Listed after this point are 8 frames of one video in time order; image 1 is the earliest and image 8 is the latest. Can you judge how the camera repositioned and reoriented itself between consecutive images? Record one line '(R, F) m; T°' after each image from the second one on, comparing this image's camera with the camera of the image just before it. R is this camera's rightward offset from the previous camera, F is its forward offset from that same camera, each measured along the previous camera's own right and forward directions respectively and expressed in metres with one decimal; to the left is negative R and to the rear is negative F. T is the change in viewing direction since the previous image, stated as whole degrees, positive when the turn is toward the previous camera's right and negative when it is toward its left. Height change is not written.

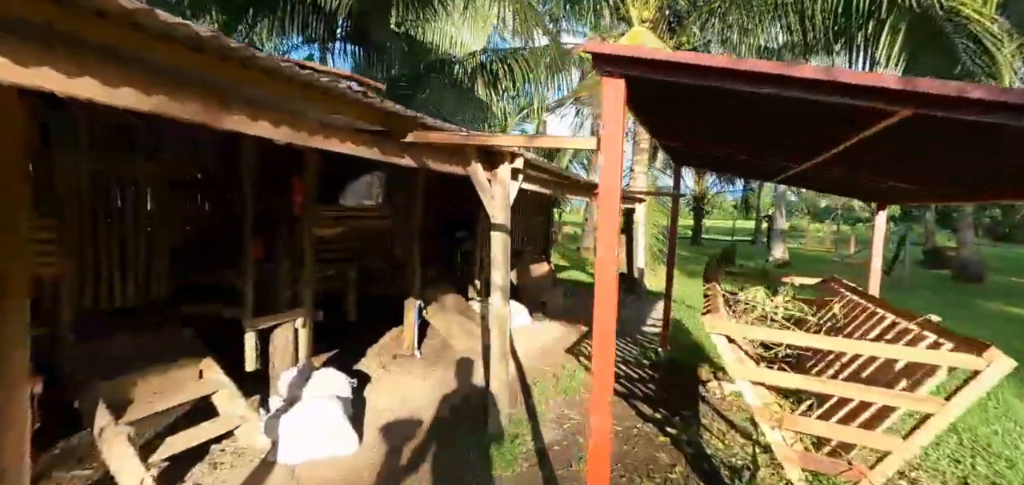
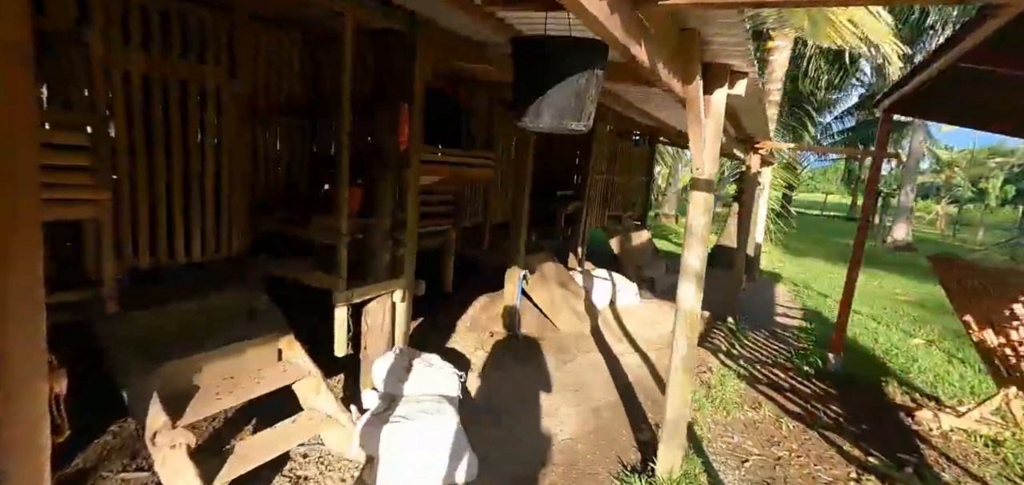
(-0.8, +1.3) m; -6°
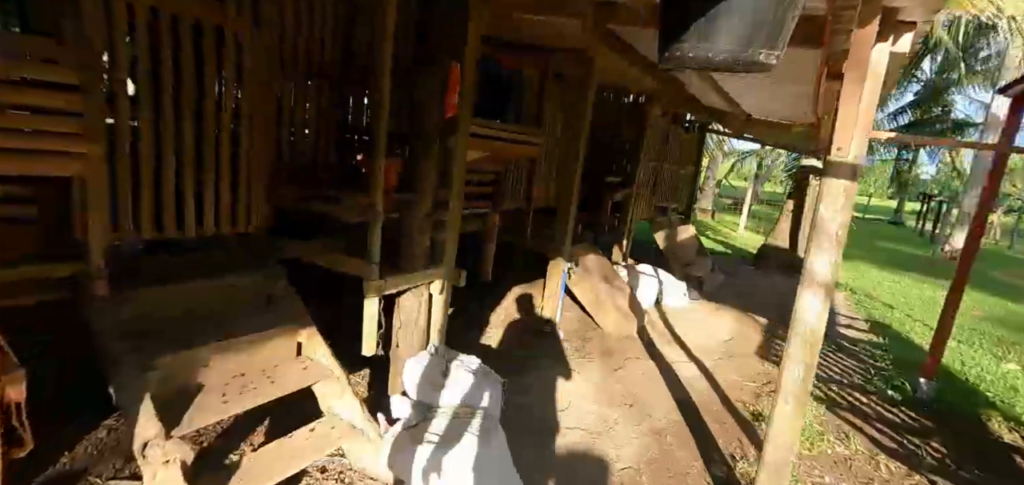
(-0.2, +0.6) m; -3°
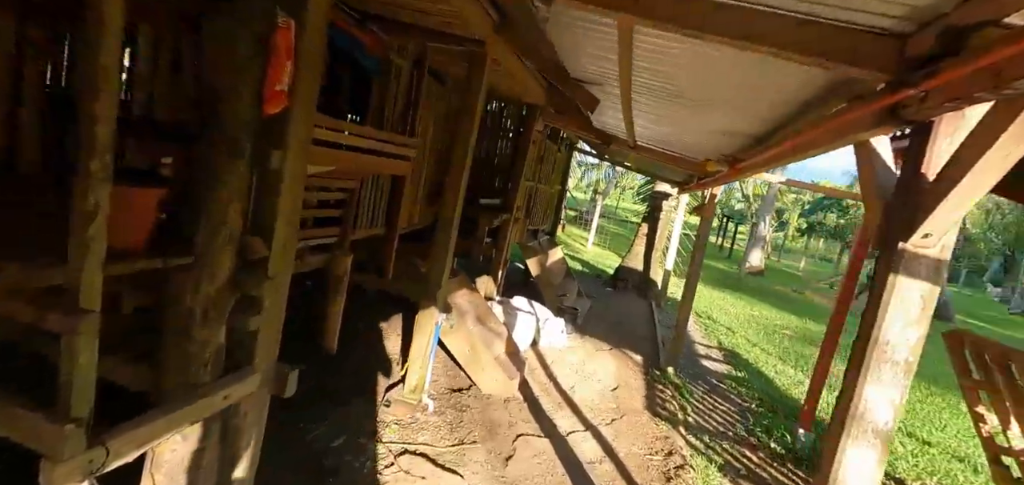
(-0.1, +1.2) m; +17°
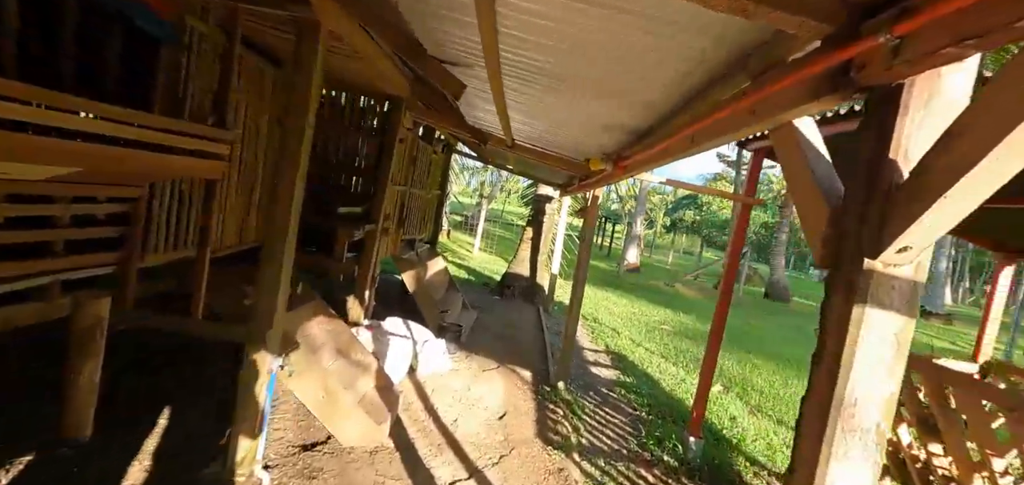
(+0.2, +0.7) m; +13°
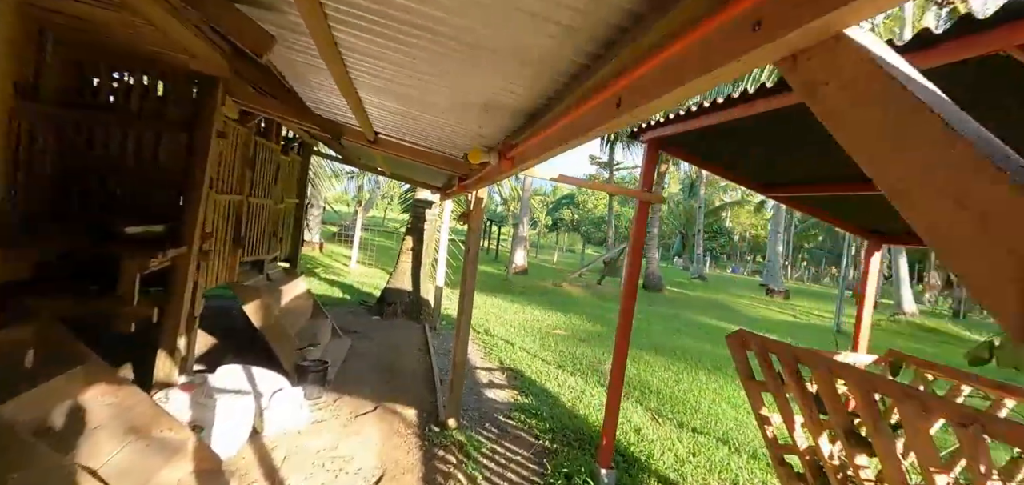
(+0.2, +0.9) m; +13°
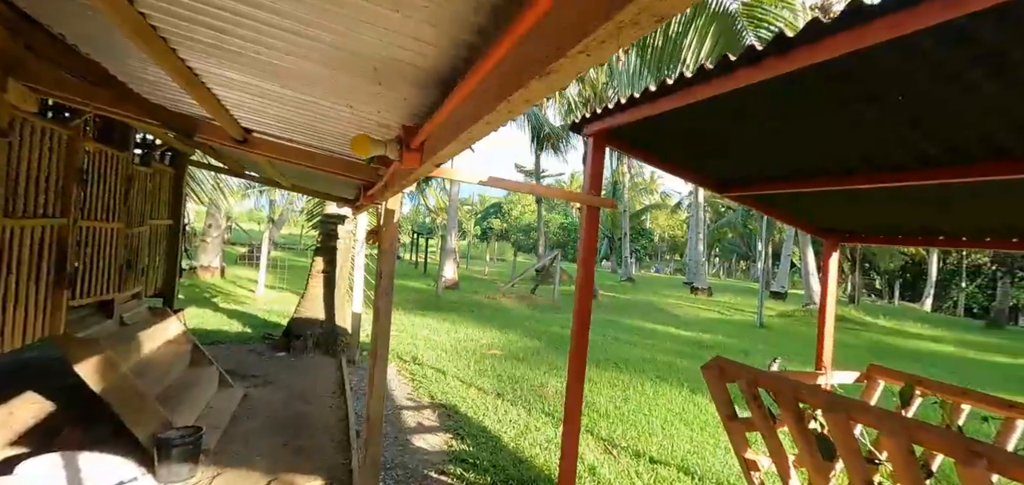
(+0.1, +0.9) m; +8°
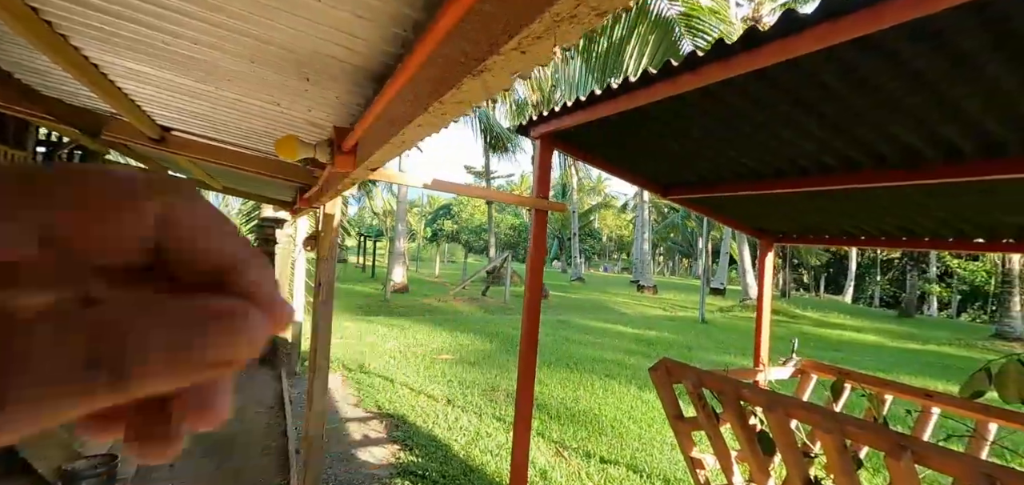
(0.0, +0.1) m; +6°
